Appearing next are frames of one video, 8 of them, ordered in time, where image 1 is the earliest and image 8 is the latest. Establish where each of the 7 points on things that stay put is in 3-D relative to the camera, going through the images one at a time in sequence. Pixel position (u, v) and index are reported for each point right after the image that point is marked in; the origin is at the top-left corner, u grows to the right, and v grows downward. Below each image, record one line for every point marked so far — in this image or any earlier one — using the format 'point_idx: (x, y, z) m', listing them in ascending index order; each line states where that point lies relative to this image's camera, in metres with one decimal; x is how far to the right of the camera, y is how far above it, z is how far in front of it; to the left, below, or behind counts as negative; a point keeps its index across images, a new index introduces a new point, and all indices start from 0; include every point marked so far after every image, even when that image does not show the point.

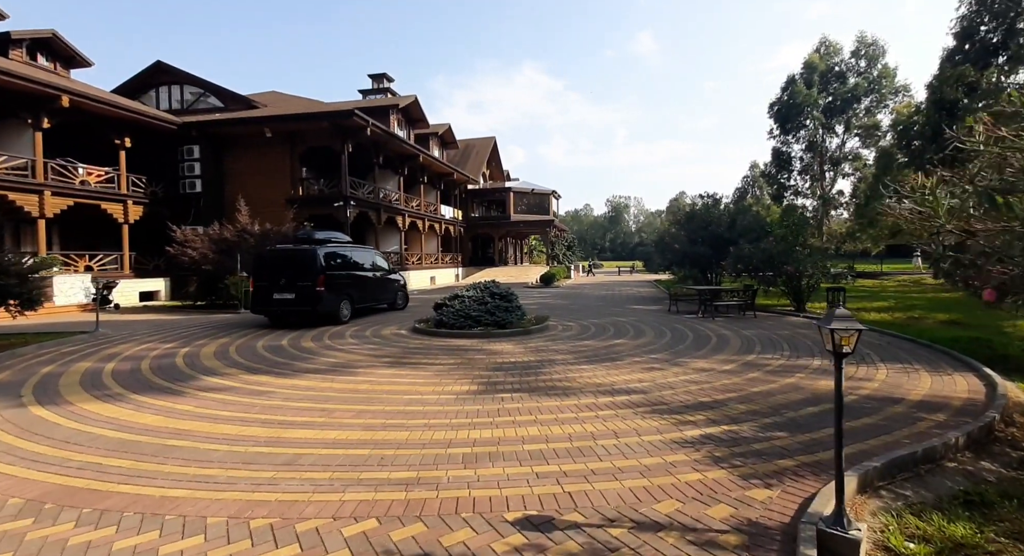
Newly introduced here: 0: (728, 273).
0: (+7.4, +0.2, +15.3) m
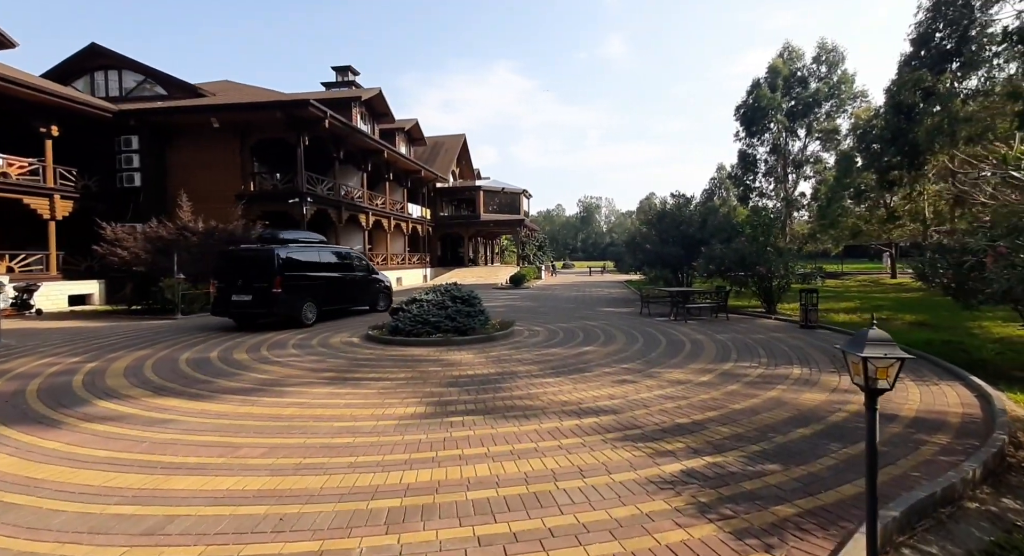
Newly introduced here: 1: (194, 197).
0: (+6.3, +0.2, +15.0) m
1: (-13.0, +3.3, +18.4) m
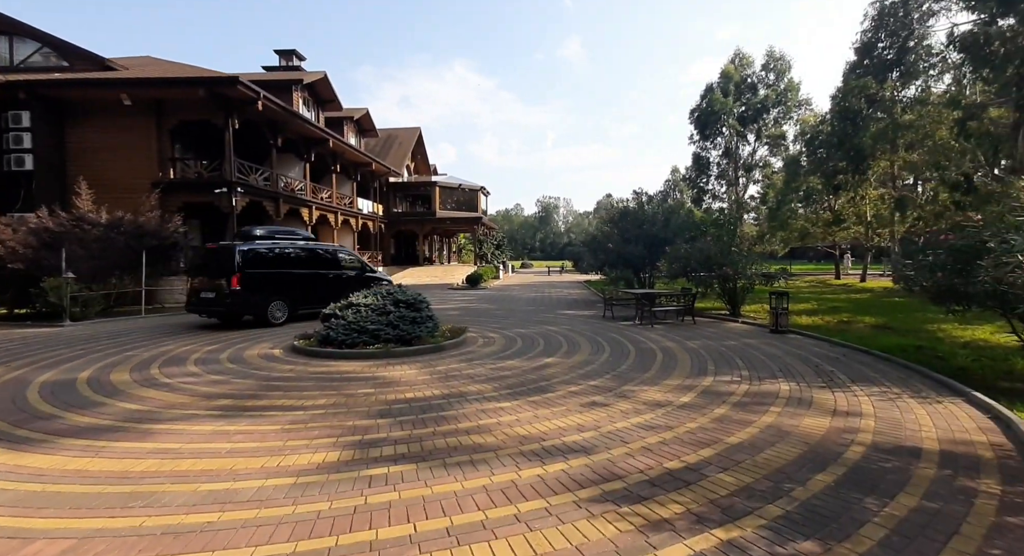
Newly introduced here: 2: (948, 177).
0: (+4.8, +0.1, +14.4) m
1: (-14.7, +3.4, +16.1) m
2: (+16.9, +3.9, +17.4) m
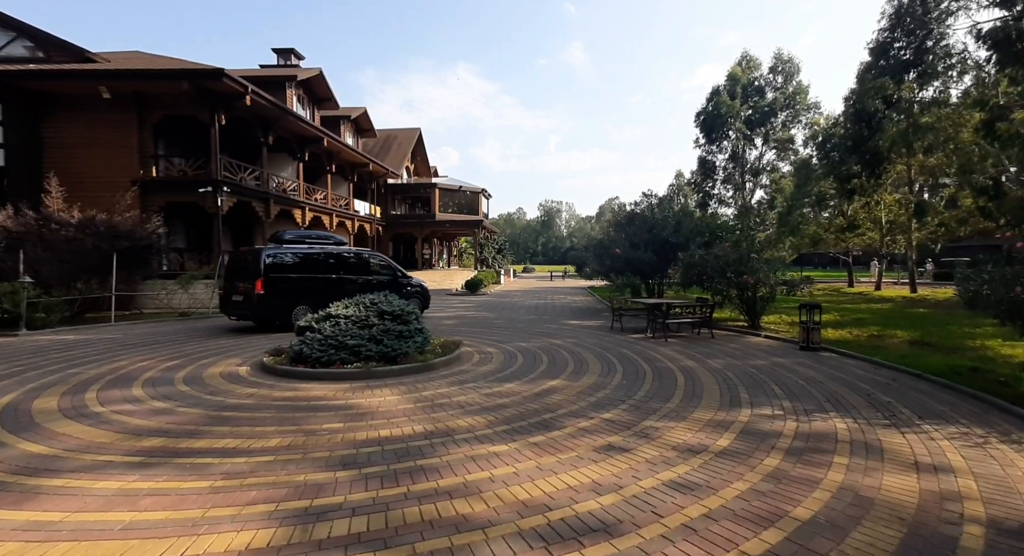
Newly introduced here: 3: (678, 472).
0: (+4.9, -0.1, +13.5) m
1: (-14.6, +3.2, +15.2) m
2: (+16.9, +3.6, +16.4) m
3: (+1.3, -1.5, +3.5) m
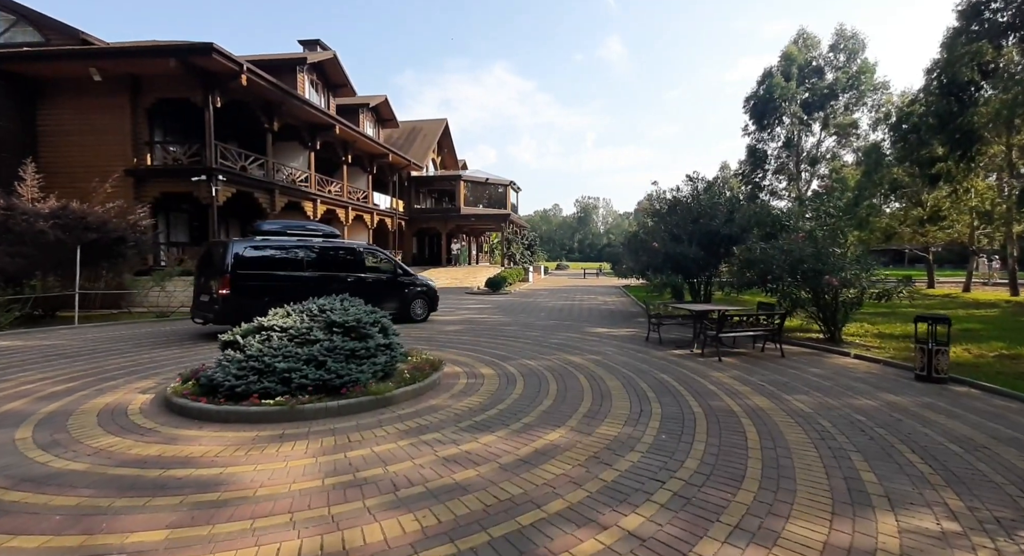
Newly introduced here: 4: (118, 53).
0: (+5.3, -0.1, +11.0) m
1: (-14.0, +3.4, +14.3) m
2: (+17.6, +3.5, +13.0) m
3: (+0.9, -1.6, +1.4) m
4: (-11.4, +6.4, +12.9) m
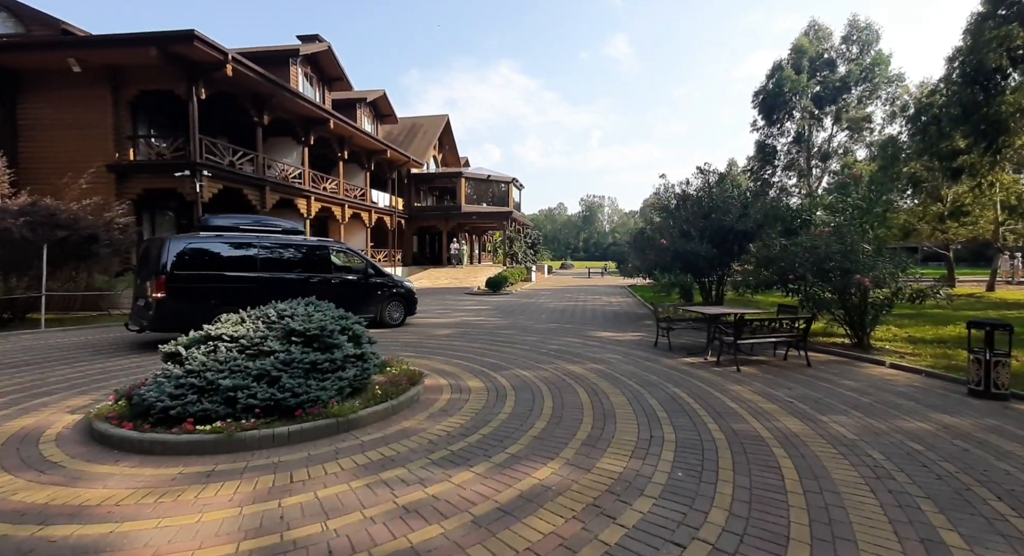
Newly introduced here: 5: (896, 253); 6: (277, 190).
0: (+5.2, -0.1, +10.2) m
1: (-14.0, +3.4, +13.7) m
2: (+17.5, +3.6, +12.0) m
3: (+0.7, -1.6, +0.6) m
4: (-11.4, +6.4, +12.3) m
5: (+6.9, +0.5, +8.1) m
6: (-8.9, +3.3, +17.1) m
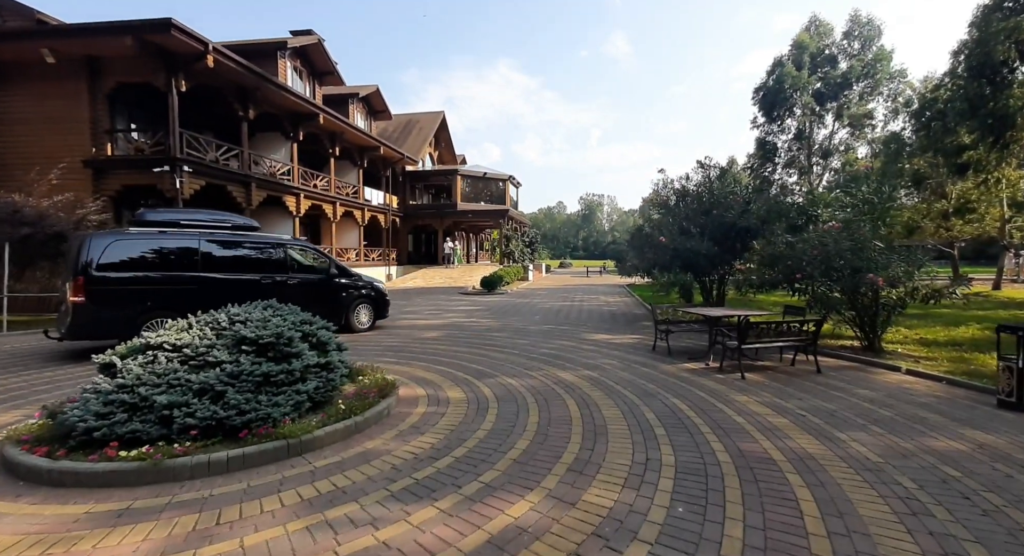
0: (+5.0, -0.1, +9.7) m
1: (-14.2, +3.4, +13.2) m
2: (+17.3, +3.6, +11.5) m
3: (+0.5, -1.6, +0.1) m
4: (-11.6, +6.4, +11.7) m
5: (+6.7, +0.5, +7.6) m
6: (-9.2, +3.3, +16.6) m
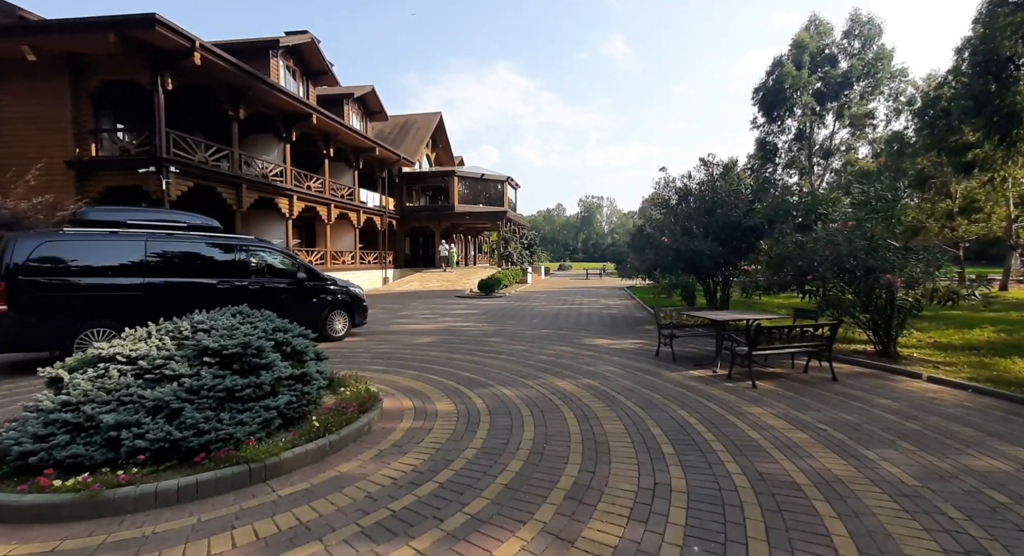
0: (+4.9, -0.1, +9.3) m
1: (-14.3, +3.2, +12.8) m
2: (+17.2, +3.6, +11.1) m
3: (+0.5, -1.6, -0.3) m
4: (-11.7, +6.3, +11.4) m
5: (+6.7, +0.5, +7.2) m
6: (-9.2, +3.2, +16.2) m
